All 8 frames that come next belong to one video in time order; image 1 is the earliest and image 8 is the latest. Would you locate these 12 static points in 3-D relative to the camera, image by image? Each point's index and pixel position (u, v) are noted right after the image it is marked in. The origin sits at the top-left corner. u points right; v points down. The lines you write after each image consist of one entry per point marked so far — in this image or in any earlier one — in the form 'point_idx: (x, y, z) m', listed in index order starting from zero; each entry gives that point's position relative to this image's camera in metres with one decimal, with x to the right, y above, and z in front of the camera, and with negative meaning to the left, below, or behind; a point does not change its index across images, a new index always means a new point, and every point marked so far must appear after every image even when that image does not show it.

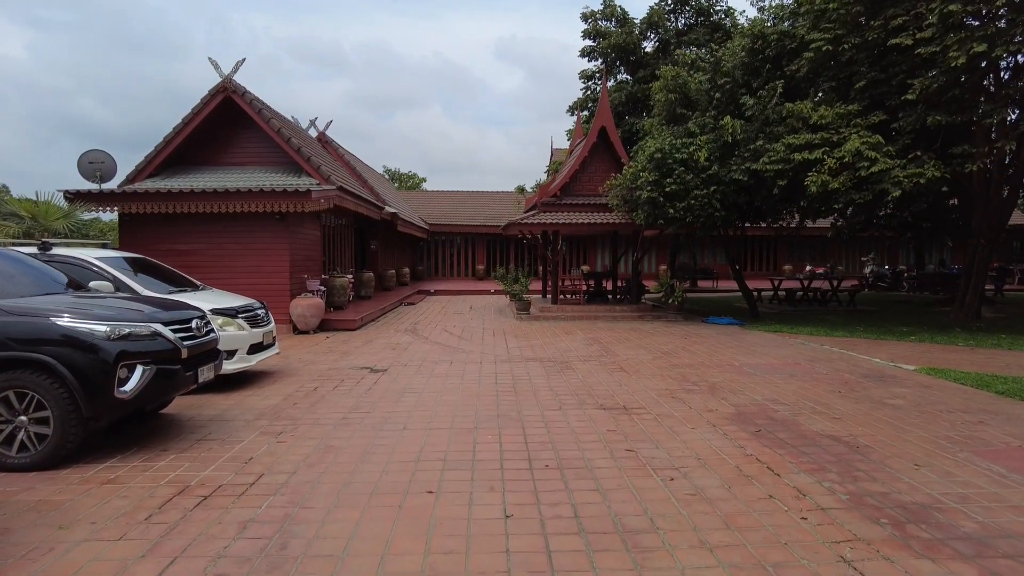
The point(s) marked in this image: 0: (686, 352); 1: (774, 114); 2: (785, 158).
0: (+2.7, -1.0, +10.1) m
1: (+5.3, +3.5, +13.0) m
2: (+5.2, +2.5, +12.3) m
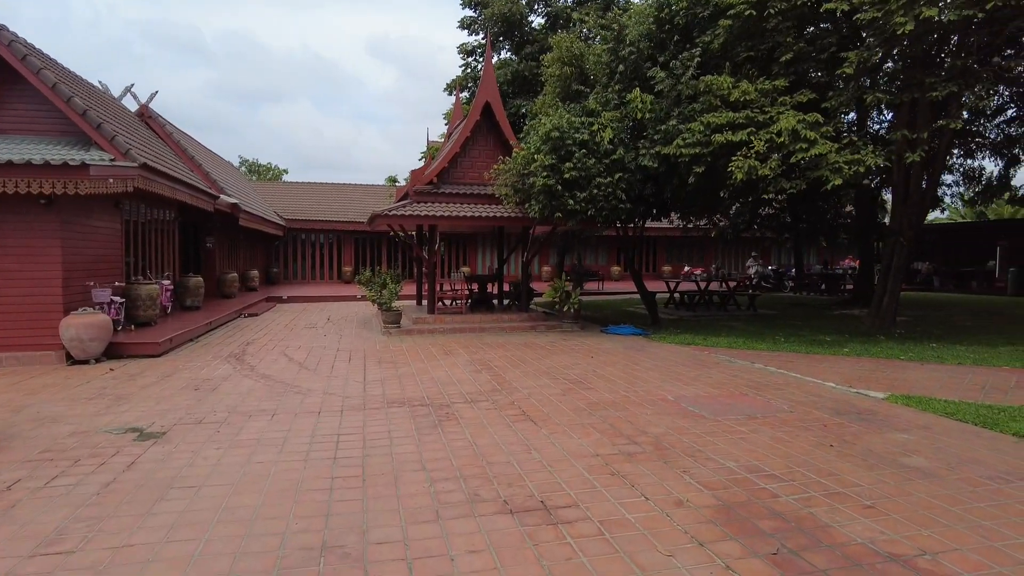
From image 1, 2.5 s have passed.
0: (+1.0, -1.1, +7.8) m
1: (+3.0, +3.4, +11.1) m
2: (+3.1, +2.4, +10.4) m
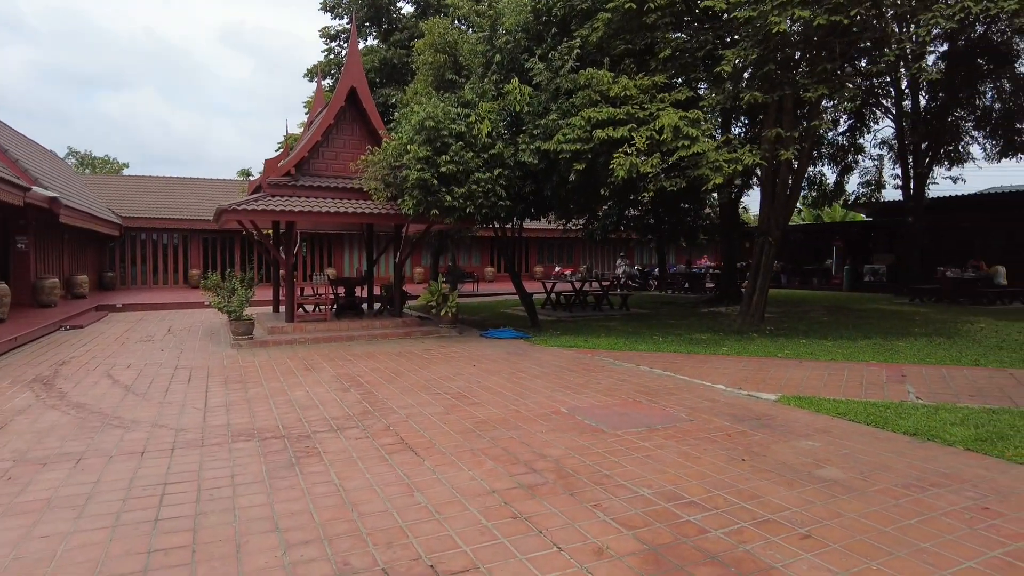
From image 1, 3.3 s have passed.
0: (-0.3, -1.2, +7.1) m
1: (+0.9, +3.4, +10.7) m
2: (+1.1, +2.4, +10.0) m
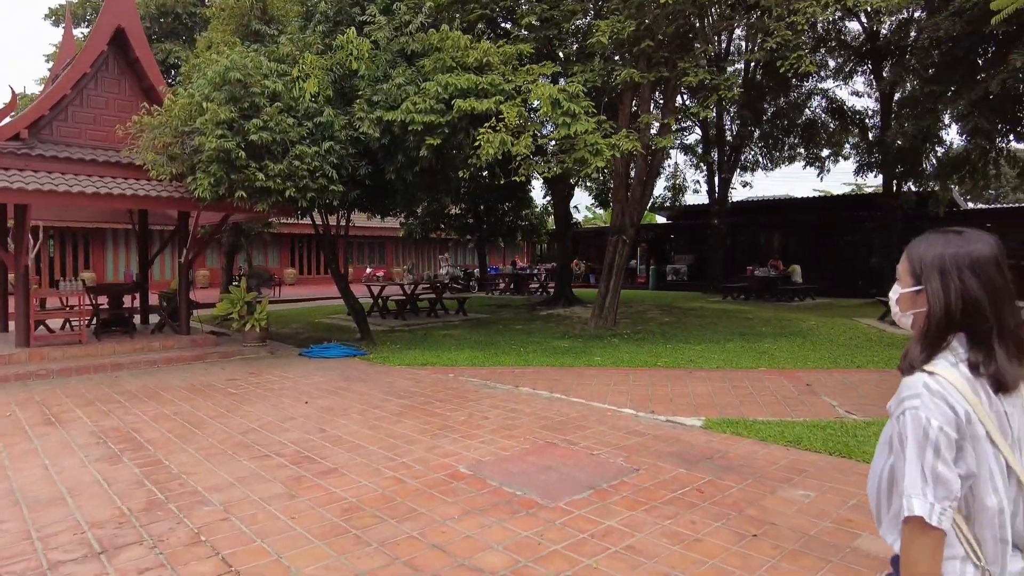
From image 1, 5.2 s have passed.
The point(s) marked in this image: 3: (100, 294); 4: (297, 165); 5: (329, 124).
0: (-1.3, -1.2, +5.0) m
1: (-1.3, +3.3, +8.8) m
2: (-0.9, +2.3, +8.2) m
3: (-6.6, -0.1, +10.5) m
4: (-2.6, +1.5, +8.0) m
5: (-2.3, +2.1, +8.3) m
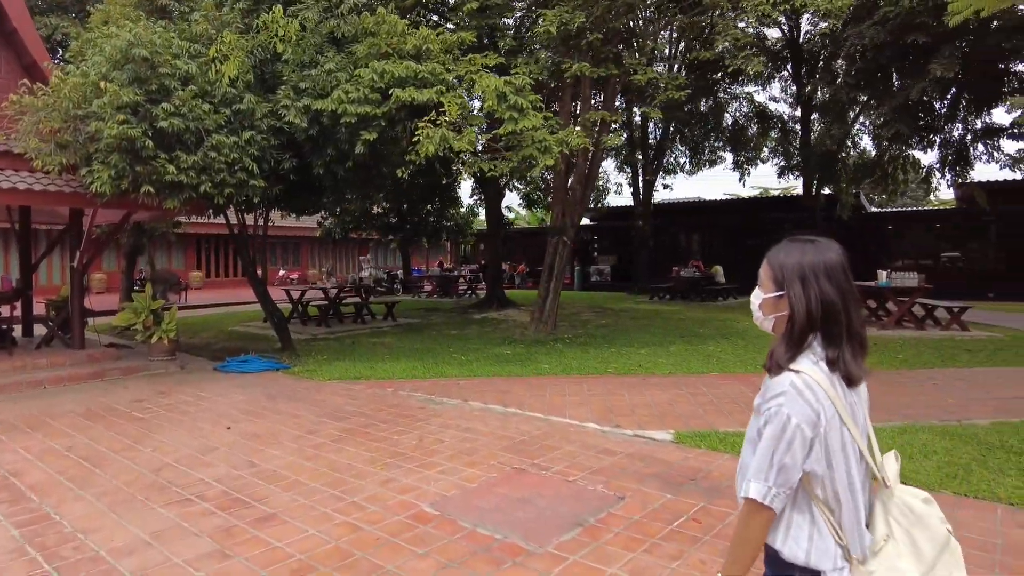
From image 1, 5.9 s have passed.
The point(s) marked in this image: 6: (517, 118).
0: (-1.5, -1.3, +4.3) m
1: (-2.1, +3.2, +8.1) m
2: (-1.6, +2.3, +7.5) m
3: (-7.5, -0.2, +9.1) m
4: (-3.2, +1.4, +7.1) m
5: (-3.0, +2.0, +7.4) m
6: (+0.1, +2.0, +7.6) m
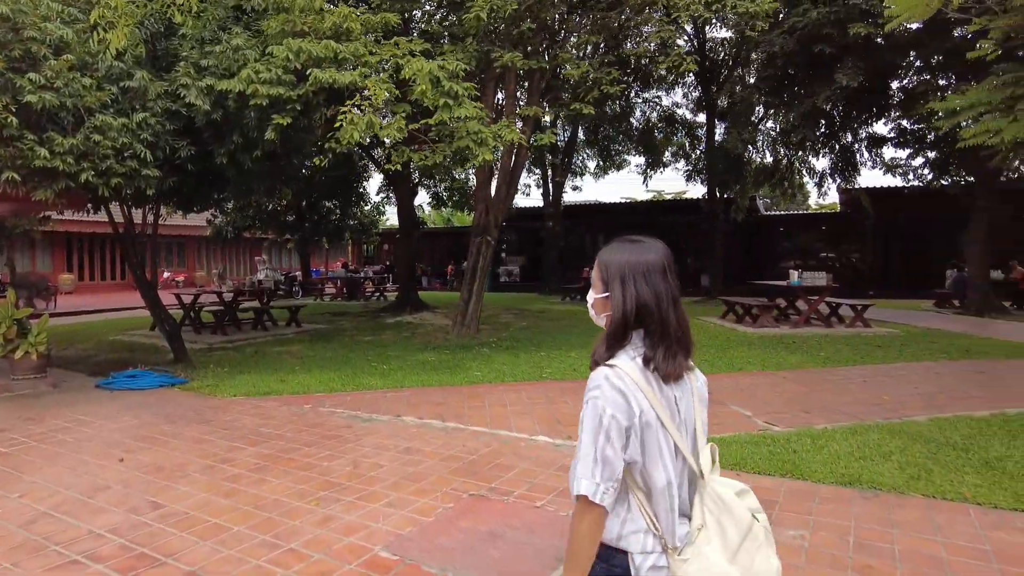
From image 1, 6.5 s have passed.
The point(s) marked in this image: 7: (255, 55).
0: (-1.7, -1.3, +3.5) m
1: (-2.9, +3.2, +7.2) m
2: (-2.3, +2.2, +6.7) m
3: (-8.4, -0.3, +7.4) m
4: (-3.9, +1.4, +6.0) m
5: (-3.7, +1.9, +6.4) m
6: (-0.7, +1.9, +7.0) m
7: (-2.7, +2.4, +6.8) m
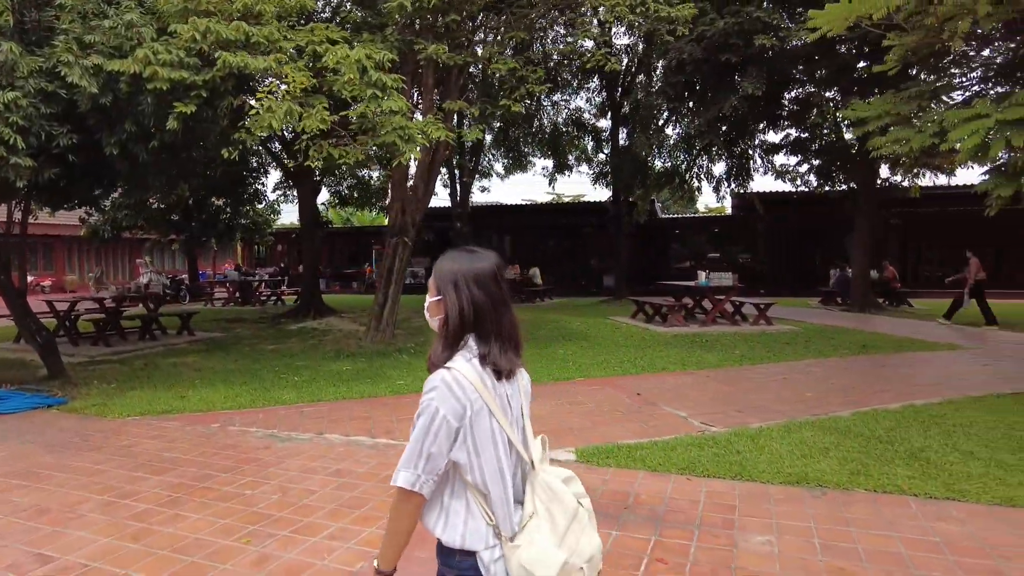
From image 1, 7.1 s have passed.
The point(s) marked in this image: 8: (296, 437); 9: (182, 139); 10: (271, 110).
0: (-1.9, -1.4, +3.0) m
1: (-3.6, +3.1, +6.4) m
2: (-3.0, +2.1, +6.1) m
3: (-9.1, -0.4, +5.7) m
4: (-4.4, +1.3, +5.1) m
5: (-4.3, +1.9, +5.5) m
6: (-1.4, +1.9, +6.6) m
7: (-3.4, +2.4, +6.1) m
8: (-1.9, -1.3, +5.7) m
9: (-3.4, +1.5, +6.6) m
10: (-2.3, +1.6, +6.1) m
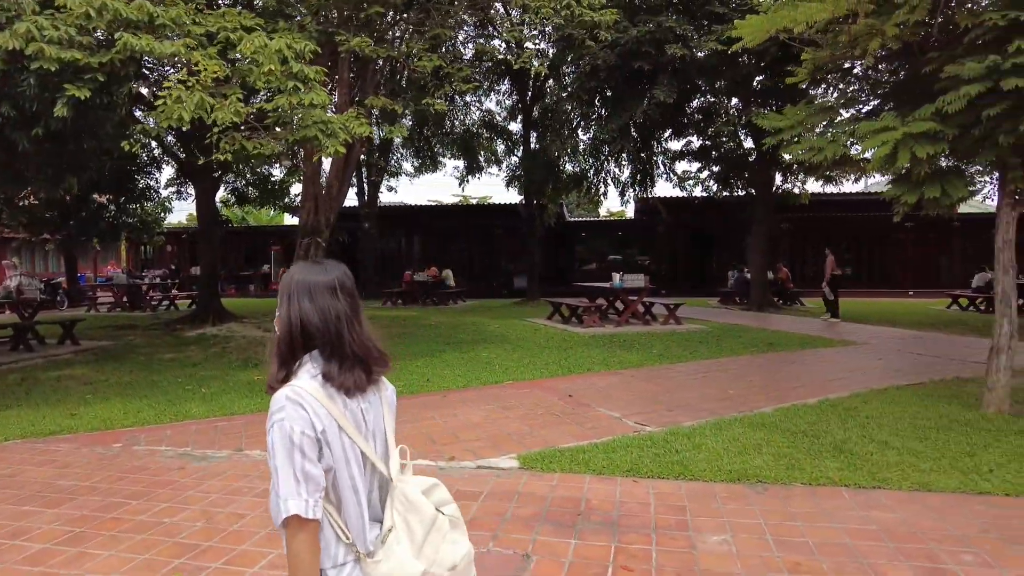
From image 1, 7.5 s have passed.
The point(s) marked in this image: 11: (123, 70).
0: (-2.0, -1.4, +2.5) m
1: (-4.3, +3.1, +5.7) m
2: (-3.5, +2.1, +5.4) m
3: (-9.5, -0.5, +4.2) m
4: (-4.8, +1.2, +4.3) m
5: (-4.8, +1.8, +4.7) m
6: (-2.1, +1.9, +6.2) m
7: (-3.9, +2.3, +5.4) m
8: (-2.4, -1.3, +5.2) m
9: (-4.0, +1.5, +5.9) m
10: (-2.9, +1.6, +5.5) m
11: (-3.4, +1.9, +5.7) m
